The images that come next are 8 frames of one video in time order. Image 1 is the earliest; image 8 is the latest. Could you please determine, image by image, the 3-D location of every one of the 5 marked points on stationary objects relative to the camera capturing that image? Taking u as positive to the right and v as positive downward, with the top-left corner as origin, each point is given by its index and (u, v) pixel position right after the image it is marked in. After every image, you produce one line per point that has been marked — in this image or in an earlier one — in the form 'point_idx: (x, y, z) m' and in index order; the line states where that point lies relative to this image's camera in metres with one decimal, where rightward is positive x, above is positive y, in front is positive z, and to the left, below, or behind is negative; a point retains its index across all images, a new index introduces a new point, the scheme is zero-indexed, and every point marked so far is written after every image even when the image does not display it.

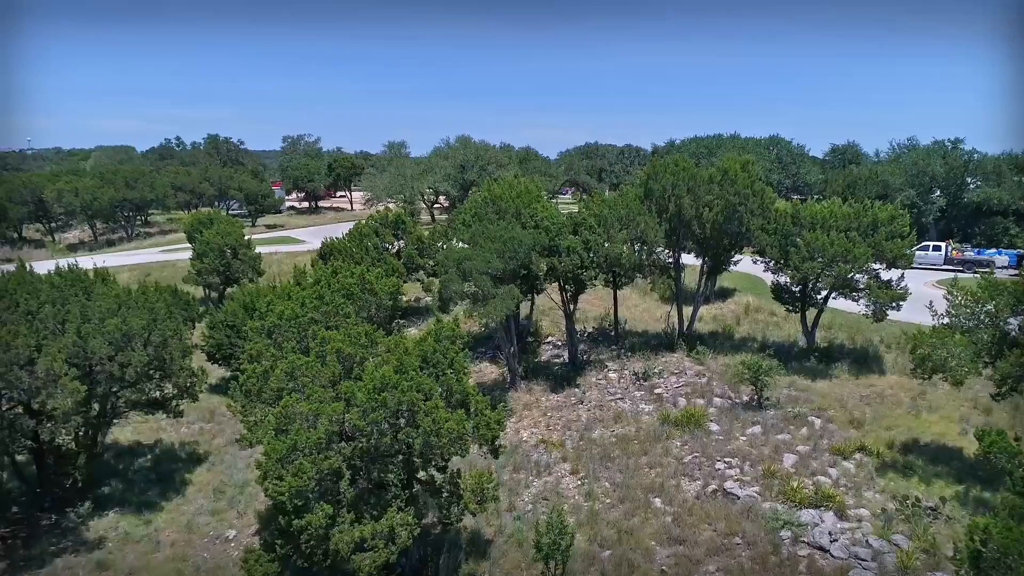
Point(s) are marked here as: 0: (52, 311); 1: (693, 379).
0: (-4.2, -0.2, +10.4) m
1: (+2.2, -1.1, +13.6) m
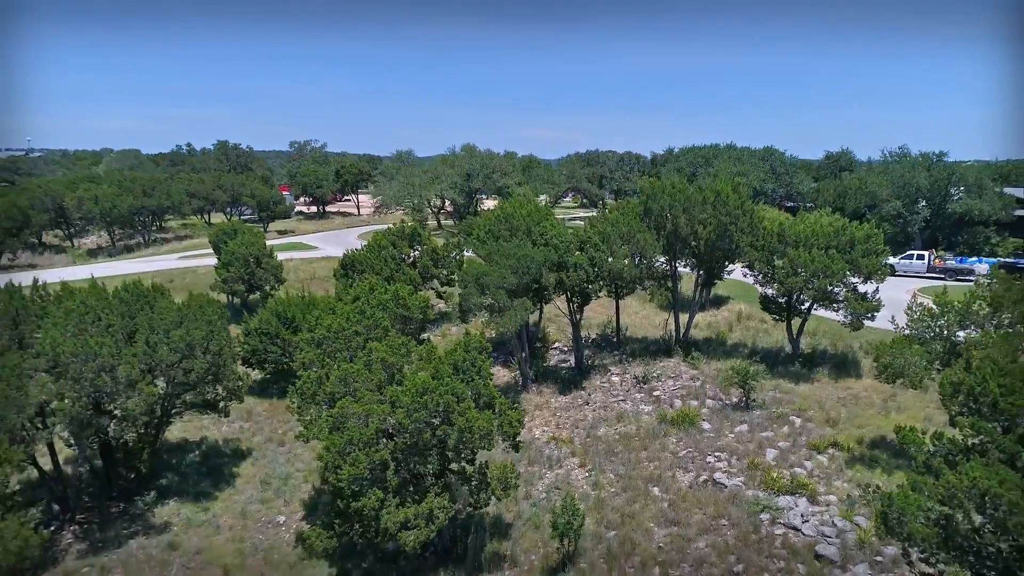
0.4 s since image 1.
0: (-4.0, -0.4, +11.8) m
1: (+2.4, -1.3, +15.0) m
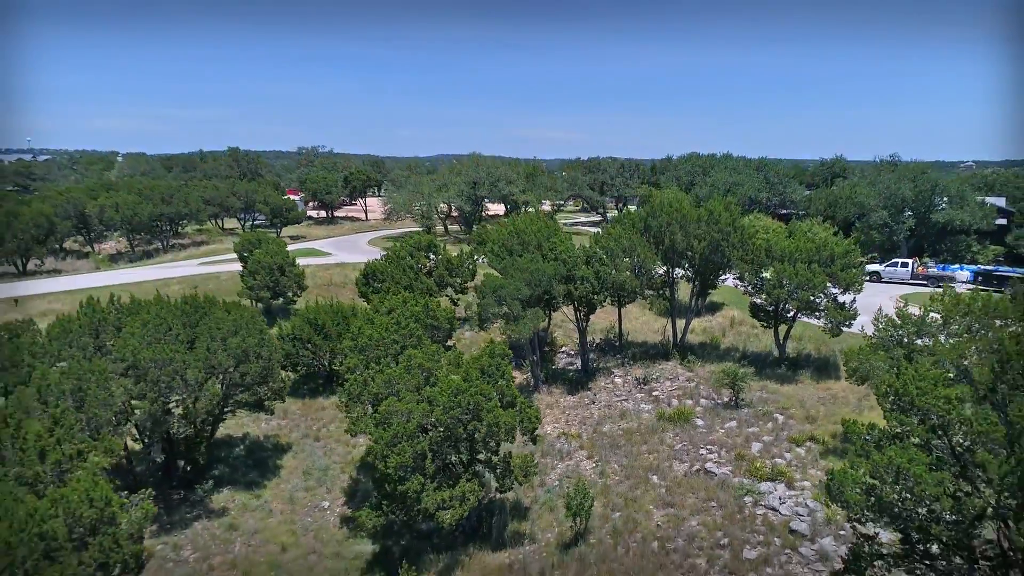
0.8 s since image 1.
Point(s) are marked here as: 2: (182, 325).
0: (-3.8, -0.5, +13.4) m
1: (+2.6, -1.4, +16.6) m
2: (-3.9, -0.5, +13.4) m
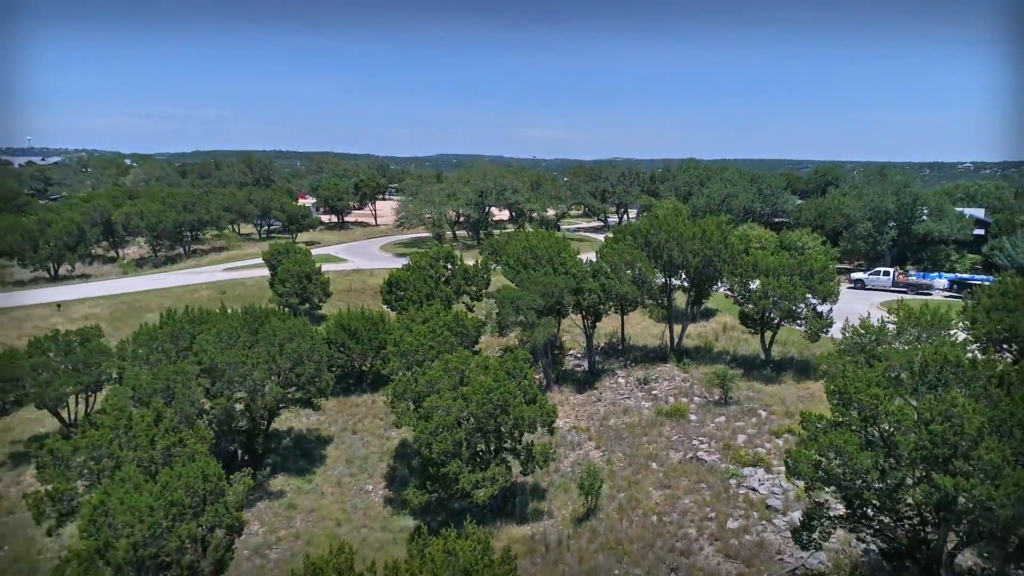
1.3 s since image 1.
0: (-3.6, -0.7, +15.5) m
1: (+2.8, -1.6, +18.7) m
2: (-3.7, -0.6, +15.5) m
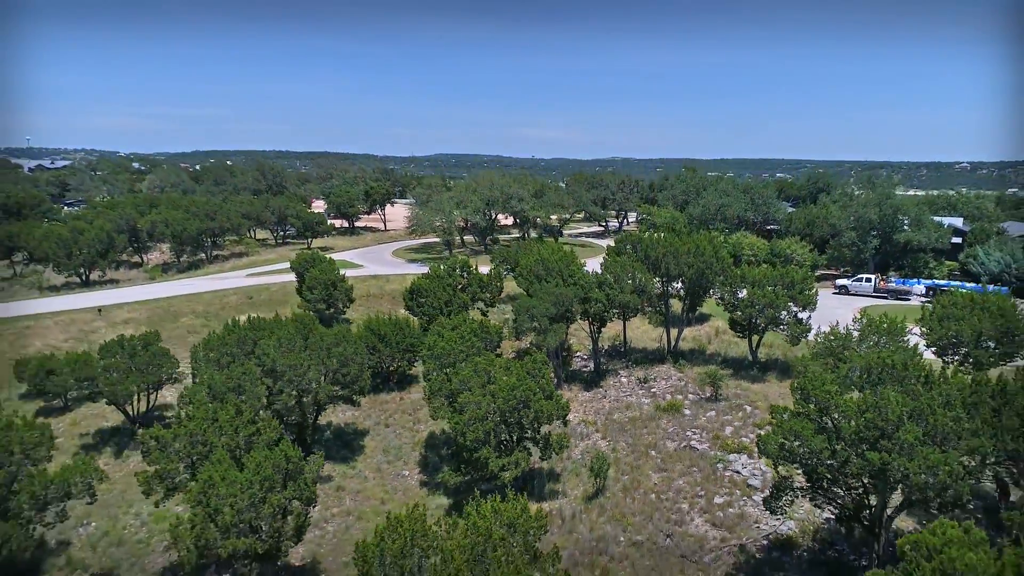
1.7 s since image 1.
0: (-3.3, -0.9, +17.8) m
1: (+3.1, -1.8, +21.0) m
2: (-3.4, -0.8, +17.8) m
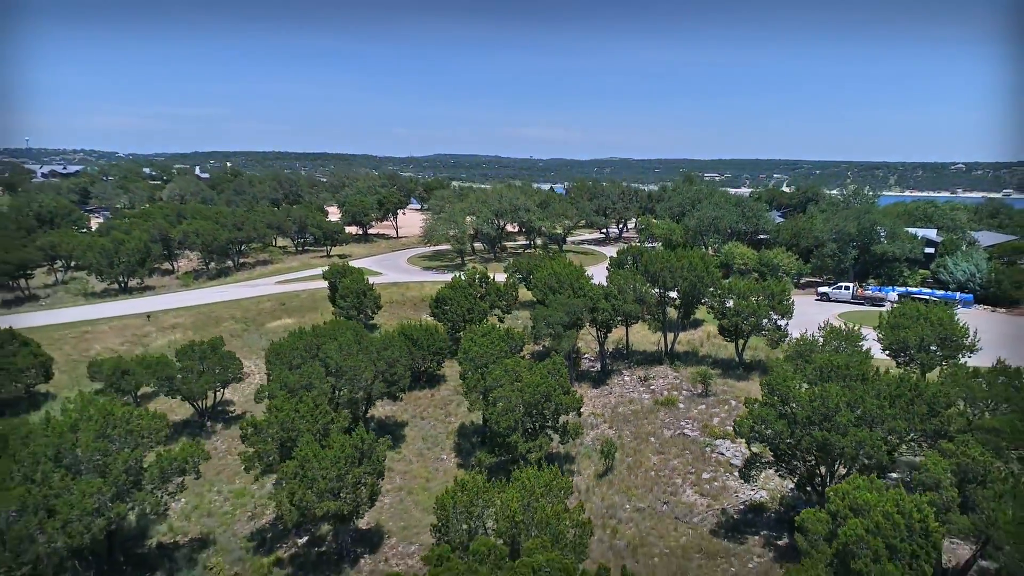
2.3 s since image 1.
0: (-2.9, -1.1, +21.0) m
1: (+3.5, -2.0, +24.2) m
2: (-3.0, -1.1, +21.1) m
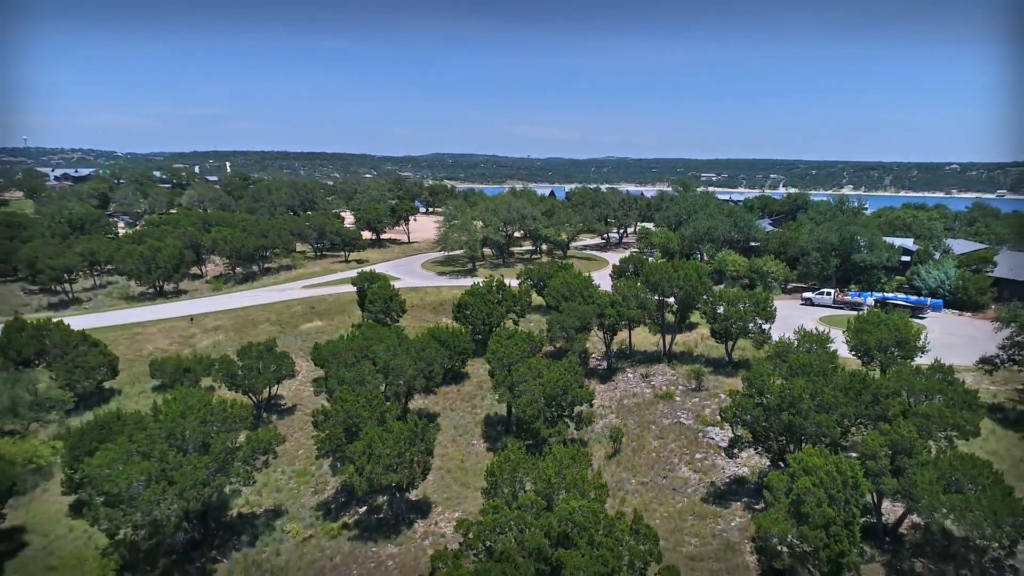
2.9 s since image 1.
0: (-2.4, -1.3, +24.5) m
1: (+4.0, -2.2, +27.7) m
2: (-2.5, -1.3, +24.5) m
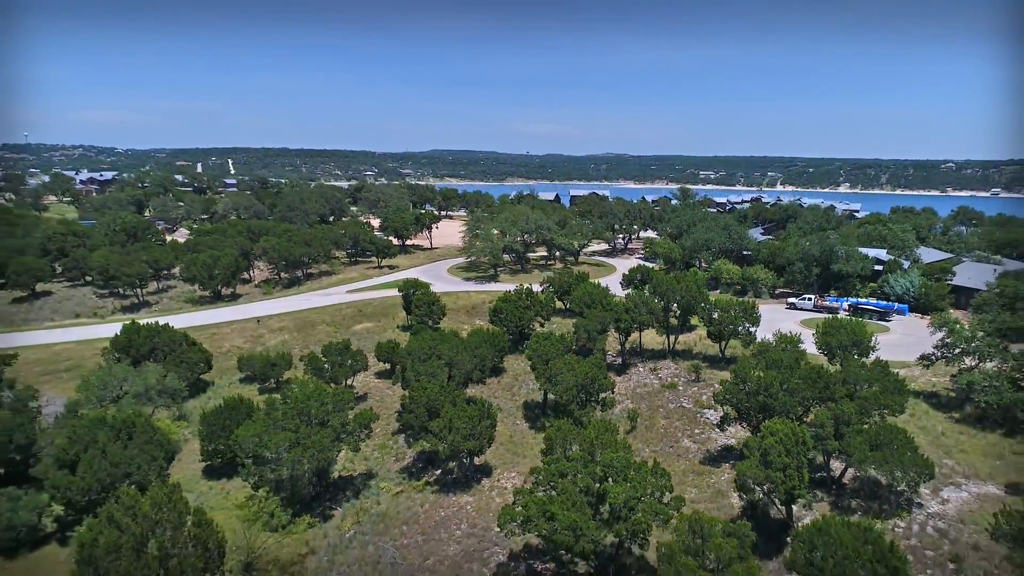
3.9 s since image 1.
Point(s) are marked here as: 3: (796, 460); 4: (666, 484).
0: (-1.4, -1.7, +30.5) m
1: (+5.0, -2.5, +33.8) m
2: (-1.5, -1.6, +30.6) m
3: (+4.9, -3.0, +19.2) m
4: (+2.6, -3.4, +18.9) m
